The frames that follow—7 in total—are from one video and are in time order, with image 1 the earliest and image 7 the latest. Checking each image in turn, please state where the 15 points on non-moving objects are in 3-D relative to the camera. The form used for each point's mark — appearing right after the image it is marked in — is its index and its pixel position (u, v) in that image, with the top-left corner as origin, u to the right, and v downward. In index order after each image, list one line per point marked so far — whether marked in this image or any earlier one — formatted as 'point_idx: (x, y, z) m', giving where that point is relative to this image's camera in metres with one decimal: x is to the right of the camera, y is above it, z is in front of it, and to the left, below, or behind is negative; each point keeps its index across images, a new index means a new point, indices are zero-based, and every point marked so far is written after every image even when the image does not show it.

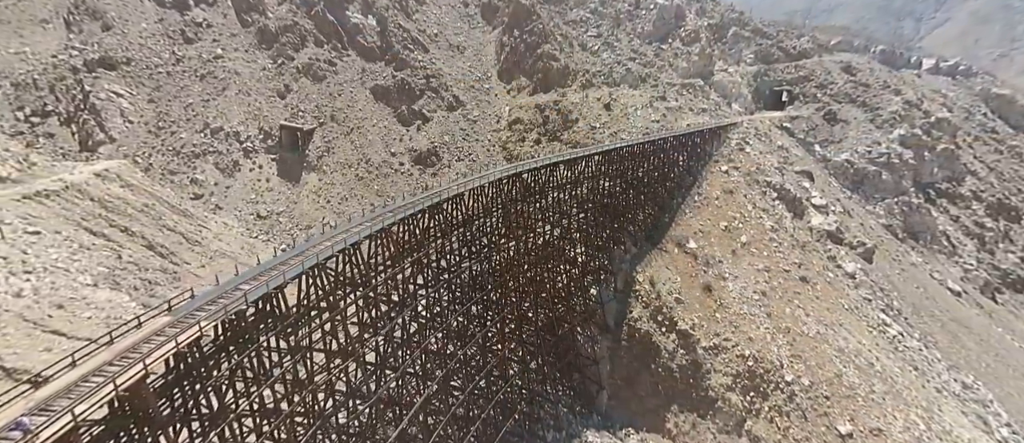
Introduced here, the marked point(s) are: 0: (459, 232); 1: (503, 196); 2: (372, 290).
0: (-2.0, -0.4, +17.3) m
1: (-0.4, +1.1, +19.3) m
2: (-3.9, -1.9, +12.9) m
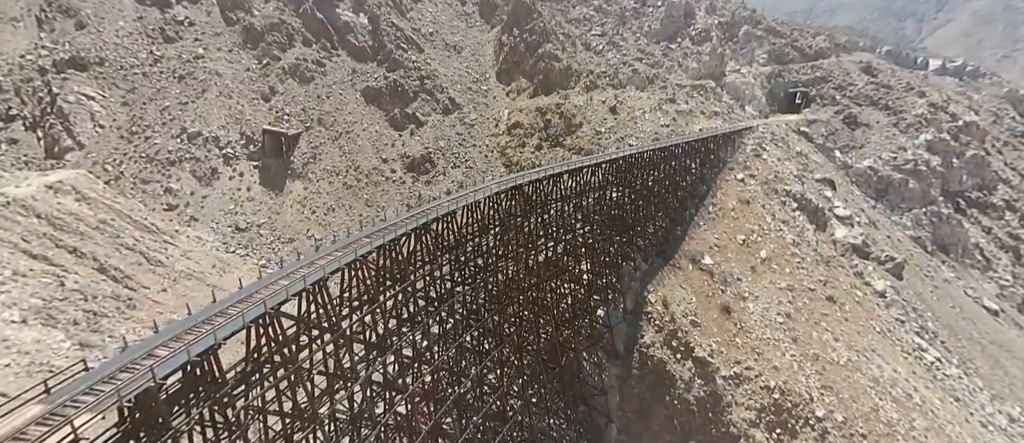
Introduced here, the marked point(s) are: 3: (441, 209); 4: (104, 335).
0: (-2.0, -1.1, +15.1) m
1: (-0.4, +0.4, +17.1) m
2: (-3.9, -2.6, +10.7) m
3: (-2.2, +0.4, +14.3) m
4: (-13.2, -3.7, +15.0) m
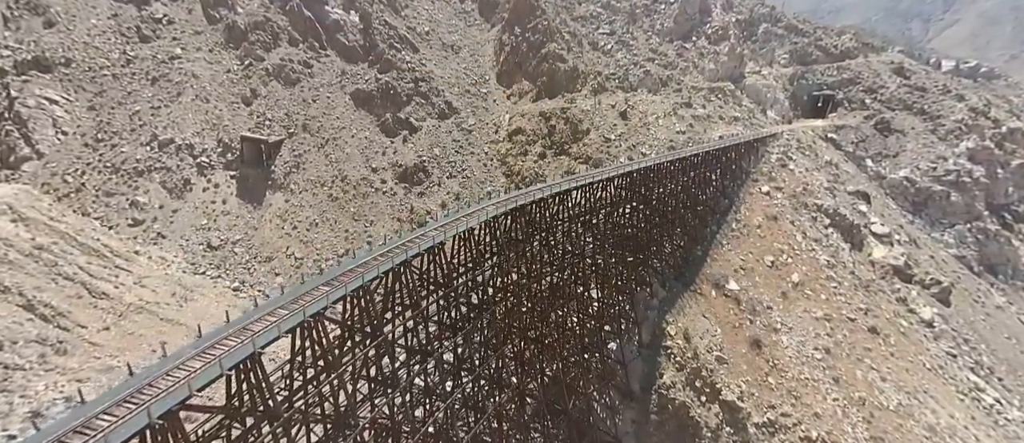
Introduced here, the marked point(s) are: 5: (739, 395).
0: (-2.0, -2.0, +12.5) m
1: (-0.4, -0.5, +14.5) m
2: (-3.9, -3.4, +8.1) m
3: (-2.2, -0.5, +11.7) m
4: (-13.2, -4.6, +12.5) m
5: (+8.7, -6.7, +17.9) m
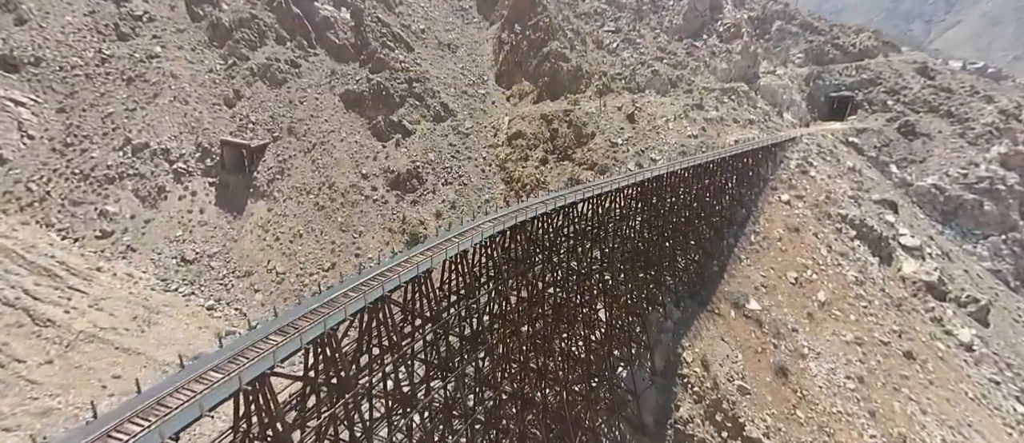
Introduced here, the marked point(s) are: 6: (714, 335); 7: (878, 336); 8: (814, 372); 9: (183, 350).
0: (-2.1, -2.5, +10.6) m
1: (-0.4, -1.1, +12.6) m
2: (-3.9, -4.0, +6.2) m
3: (-2.2, -1.0, +9.8) m
4: (-13.3, -5.1, +10.6) m
5: (+8.7, -7.2, +16.0) m
6: (+8.0, -4.5, +18.4) m
7: (+14.9, -4.7, +18.9) m
8: (+11.4, -5.7, +17.6) m
9: (-12.0, -4.7, +16.9) m
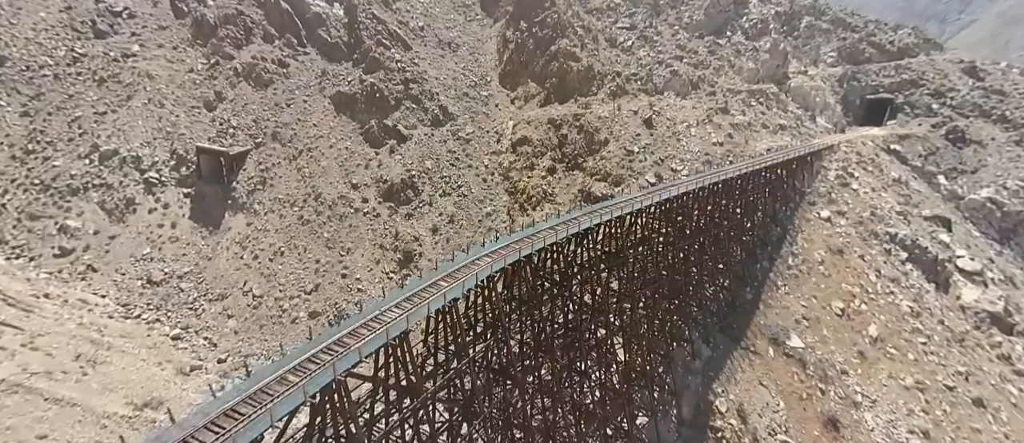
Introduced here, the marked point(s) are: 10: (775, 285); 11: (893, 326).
0: (-2.0, -3.3, +8.1) m
1: (-0.3, -1.9, +10.1) m
2: (-4.0, -4.7, +3.7) m
3: (-2.2, -1.8, +7.4) m
4: (-13.2, -5.9, +8.2) m
5: (+8.8, -8.0, +13.4) m
6: (+8.1, -5.3, +15.8) m
7: (+15.0, -5.5, +16.2) m
8: (+11.5, -6.5, +14.9) m
9: (-11.9, -5.4, +14.6) m
10: (+10.4, -2.5, +18.4) m
11: (+14.2, -3.9, +17.4) m
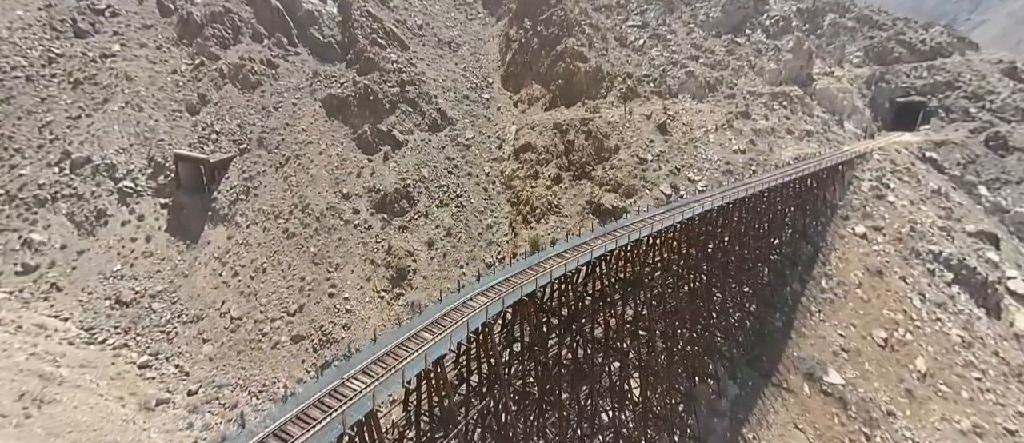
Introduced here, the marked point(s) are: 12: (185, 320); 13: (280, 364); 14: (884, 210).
0: (-2.0, -3.9, +6.3) m
1: (-0.3, -2.5, +8.2) m
2: (-4.0, -5.3, +1.9) m
3: (-2.2, -2.4, +5.5) m
4: (-13.3, -6.4, +6.5) m
5: (+8.8, -8.7, +11.5) m
6: (+8.1, -5.9, +13.9) m
7: (+15.0, -6.2, +14.3) m
8: (+11.5, -7.1, +13.0) m
9: (-11.8, -6.0, +12.8) m
10: (+10.4, -3.1, +16.5) m
11: (+14.3, -4.5, +15.5) m
12: (-13.1, -3.9, +18.8) m
13: (-8.8, -5.4, +17.7) m
14: (+15.5, +0.5, +19.6) m
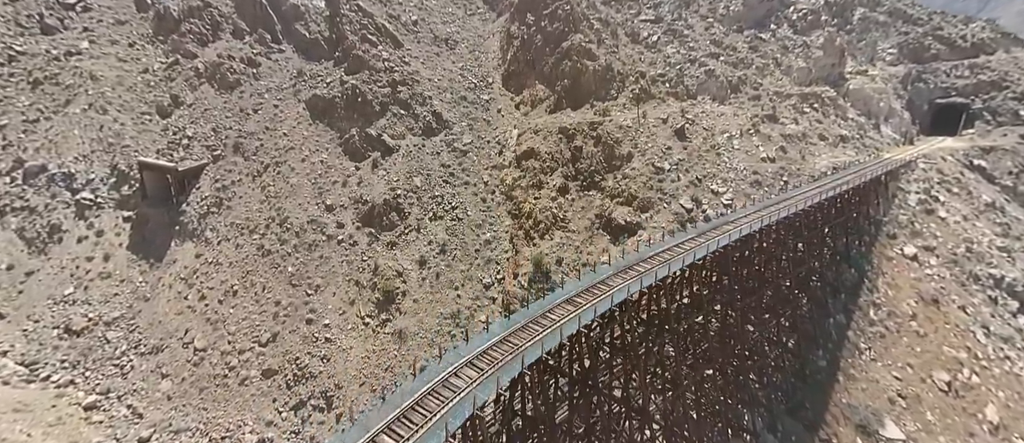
0: (-2.1, -4.5, +4.1) m
1: (-0.4, -3.1, +6.0) m
2: (-4.1, -6.0, -0.3) m
3: (-2.2, -3.1, +3.3) m
4: (-13.3, -7.1, +4.3) m
5: (+8.8, -9.3, +9.2) m
6: (+8.1, -6.6, +11.7) m
7: (+15.0, -6.8, +12.0) m
8: (+11.5, -7.8, +10.7) m
9: (-11.8, -6.7, +10.7) m
10: (+10.4, -3.8, +14.3) m
11: (+14.3, -5.2, +13.2) m
12: (-13.1, -4.6, +16.6) m
13: (-8.8, -6.1, +15.5) m
14: (+15.6, -0.2, +17.3) m
